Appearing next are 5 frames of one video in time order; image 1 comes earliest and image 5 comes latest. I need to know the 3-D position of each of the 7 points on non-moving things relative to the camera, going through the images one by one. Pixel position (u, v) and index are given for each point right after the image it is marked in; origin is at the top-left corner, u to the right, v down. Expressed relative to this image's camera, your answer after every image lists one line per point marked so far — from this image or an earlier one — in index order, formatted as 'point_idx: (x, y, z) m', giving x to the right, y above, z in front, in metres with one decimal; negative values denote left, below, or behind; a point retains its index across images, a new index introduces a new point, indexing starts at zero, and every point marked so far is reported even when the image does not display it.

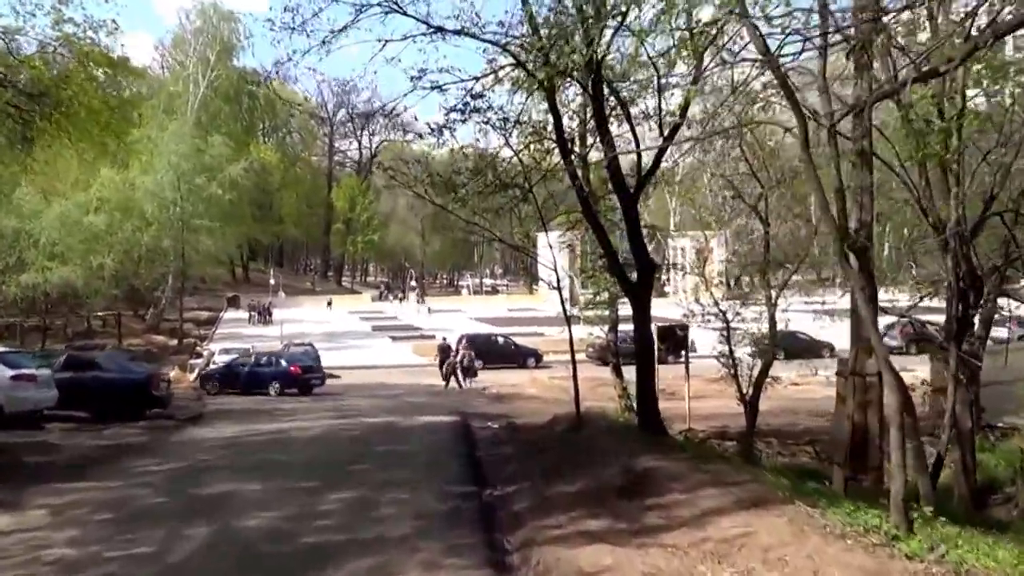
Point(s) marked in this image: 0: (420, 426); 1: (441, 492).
0: (-1.6, -2.3, +17.2) m
1: (-0.7, -2.0, +10.0) m
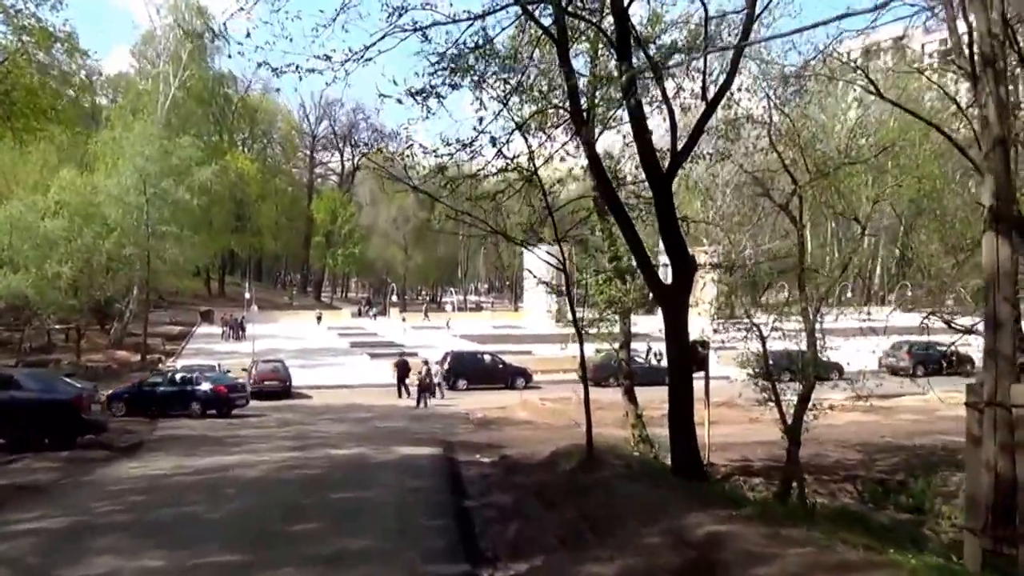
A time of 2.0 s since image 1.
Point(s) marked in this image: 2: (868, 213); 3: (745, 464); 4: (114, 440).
0: (-1.6, -2.4, +14.4) m
1: (-0.6, -2.0, +7.2) m
2: (+5.8, +1.2, +16.9) m
3: (+4.4, -3.3, +19.3) m
4: (-7.2, -2.7, +18.4) m
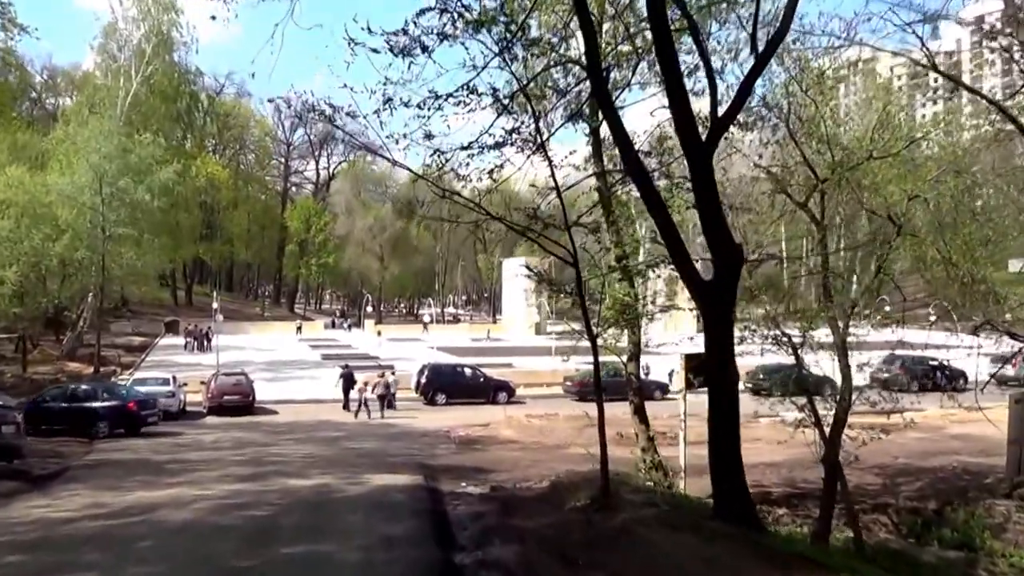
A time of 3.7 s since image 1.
0: (-1.7, -2.4, +12.1) m
1: (-0.5, -1.9, +4.9) m
2: (+5.7, +1.1, +14.8) m
3: (+4.2, -3.4, +17.1) m
4: (-7.4, -2.8, +16.0) m
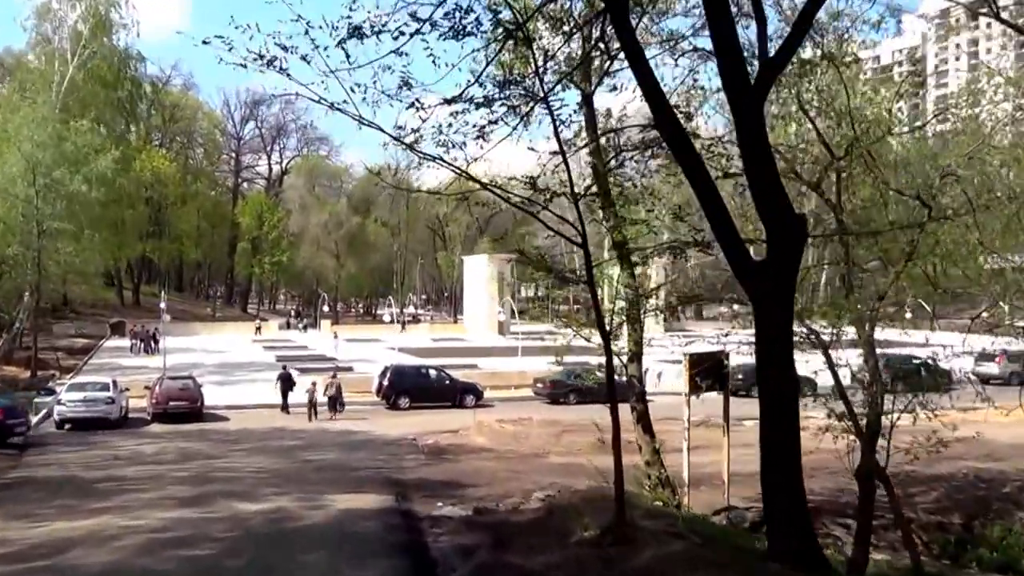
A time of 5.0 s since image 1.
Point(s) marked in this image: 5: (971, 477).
0: (-1.8, -2.3, +10.2) m
1: (-0.4, -1.8, +3.1) m
2: (+5.4, +1.3, +13.2) m
3: (+3.9, -3.3, +15.5) m
4: (-7.6, -2.7, +13.9) m
5: (+8.4, -3.5, +18.8) m
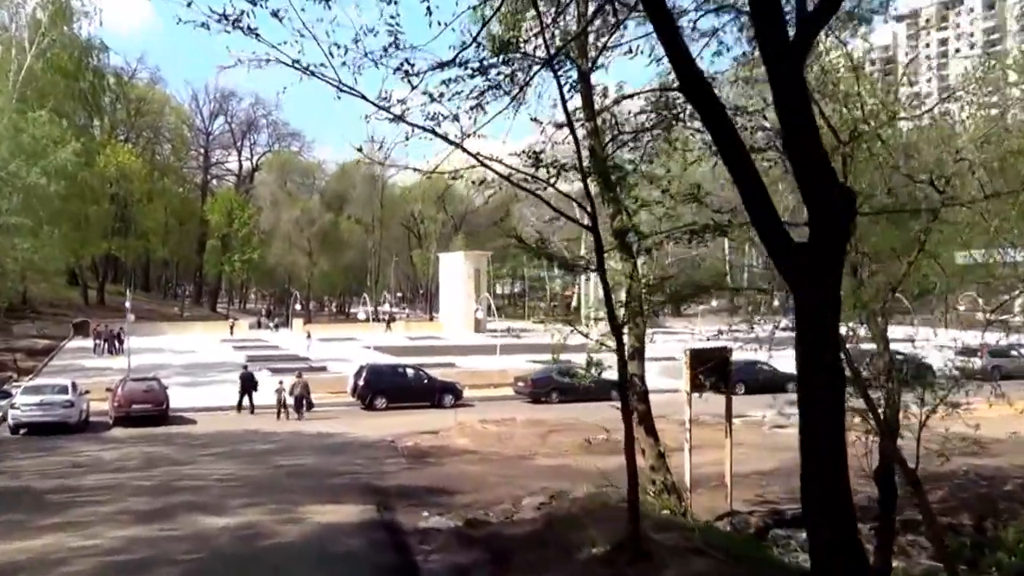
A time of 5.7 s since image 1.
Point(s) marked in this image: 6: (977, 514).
0: (-1.9, -2.2, +9.2) m
1: (-0.2, -1.7, +2.1) m
2: (+5.3, +1.4, +12.4) m
3: (+3.7, -3.1, +14.6) m
4: (-7.7, -2.6, +12.7) m
5: (+8.2, -3.3, +18.0) m
6: (+6.8, -3.3, +14.9) m
